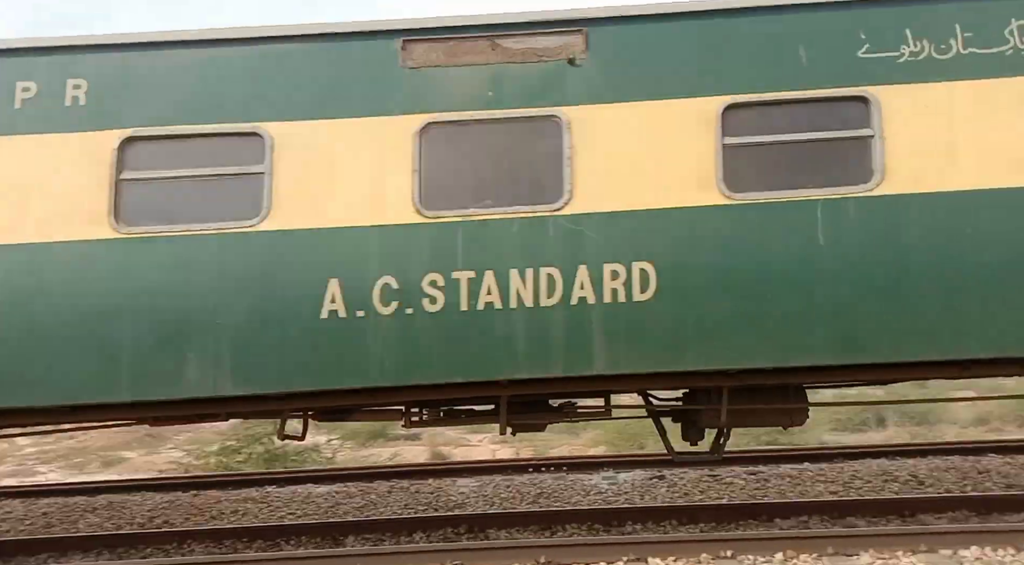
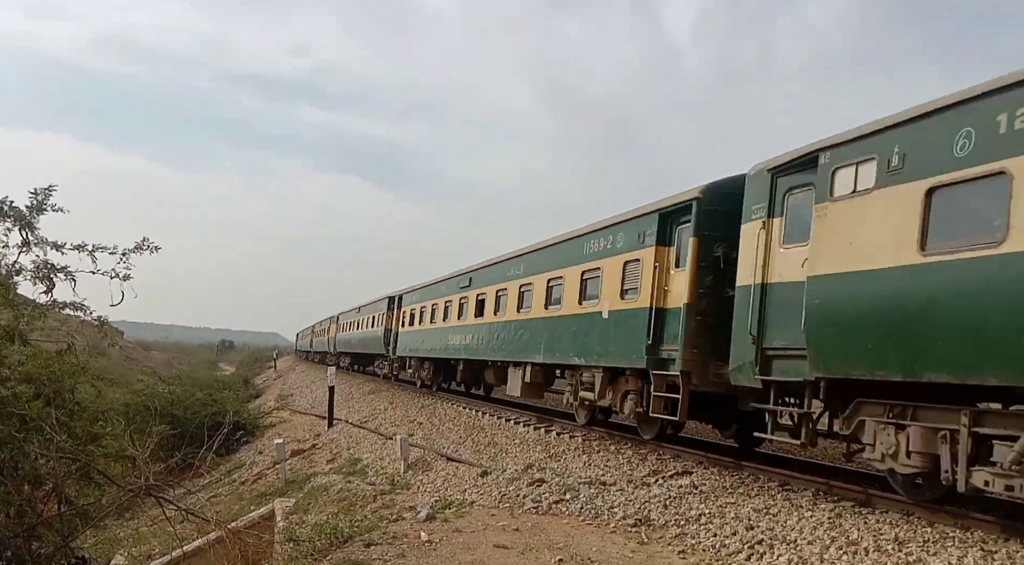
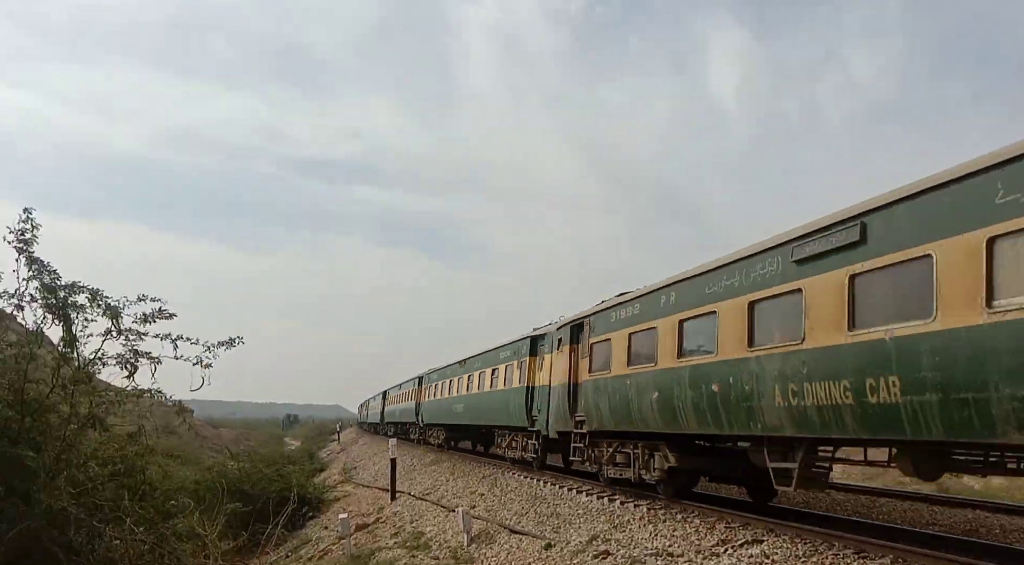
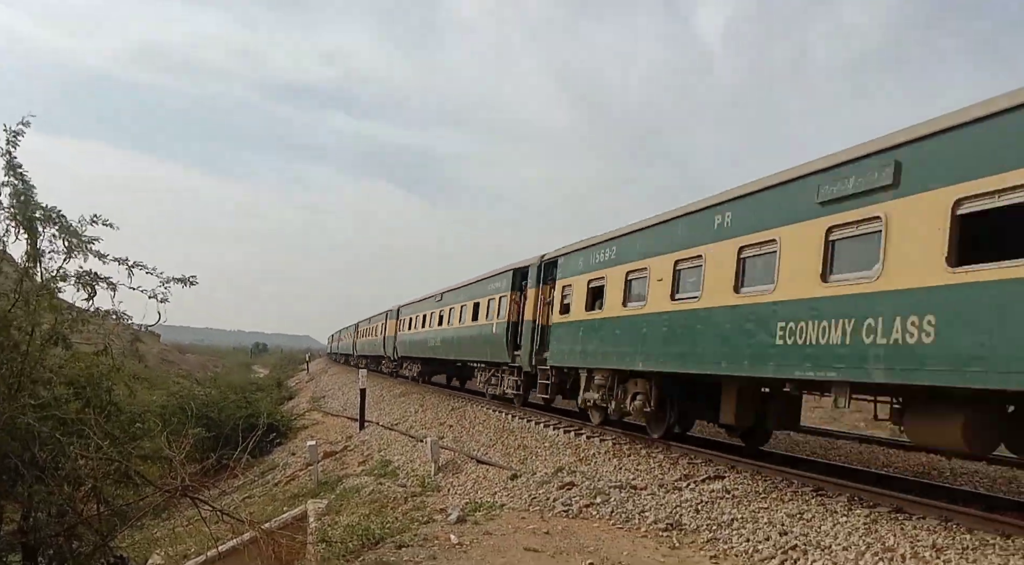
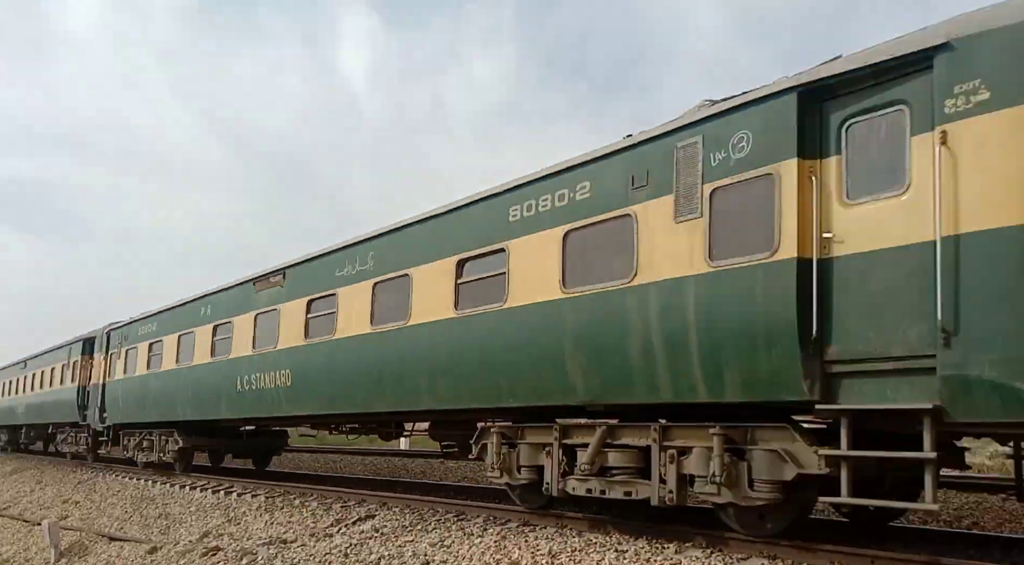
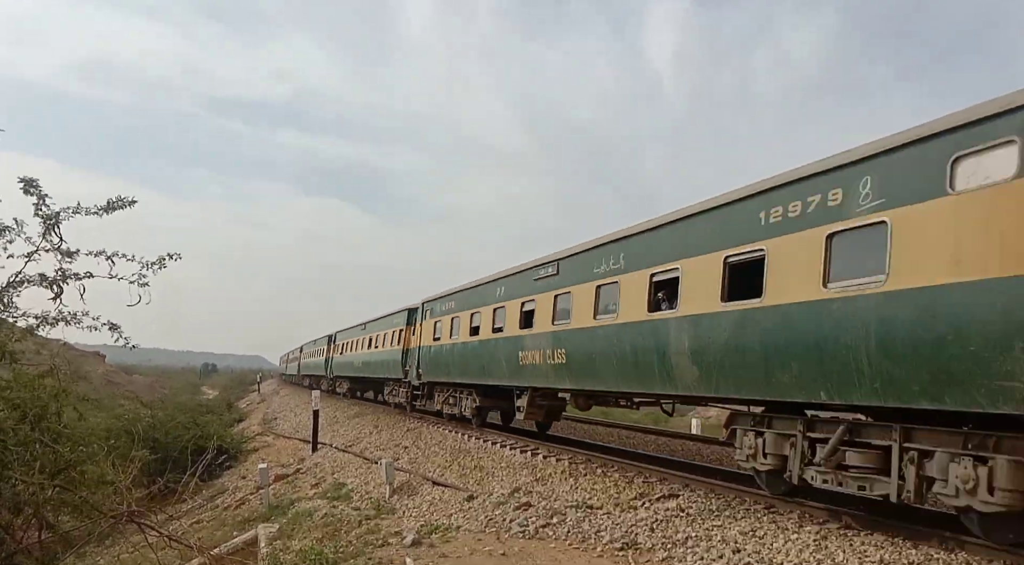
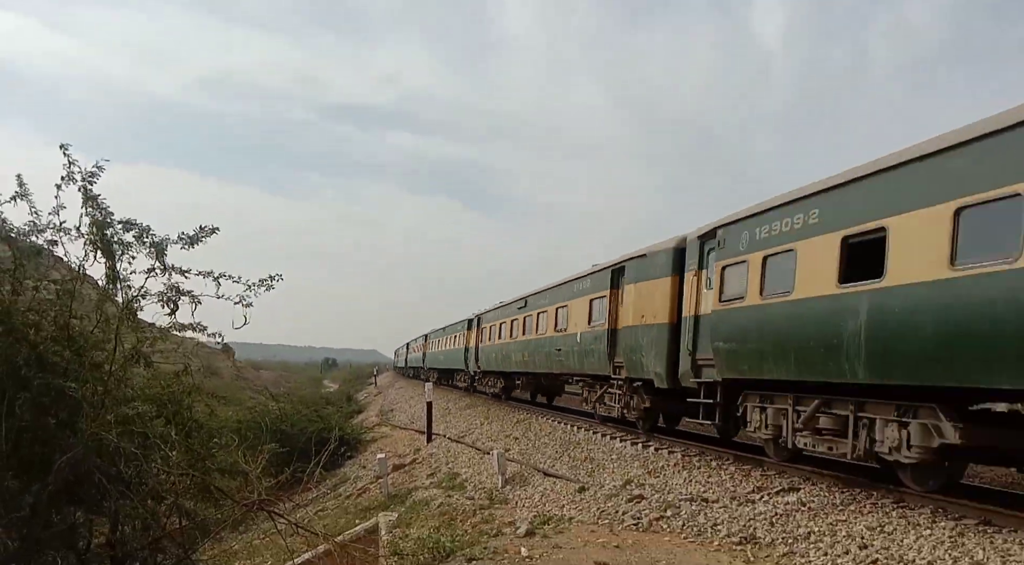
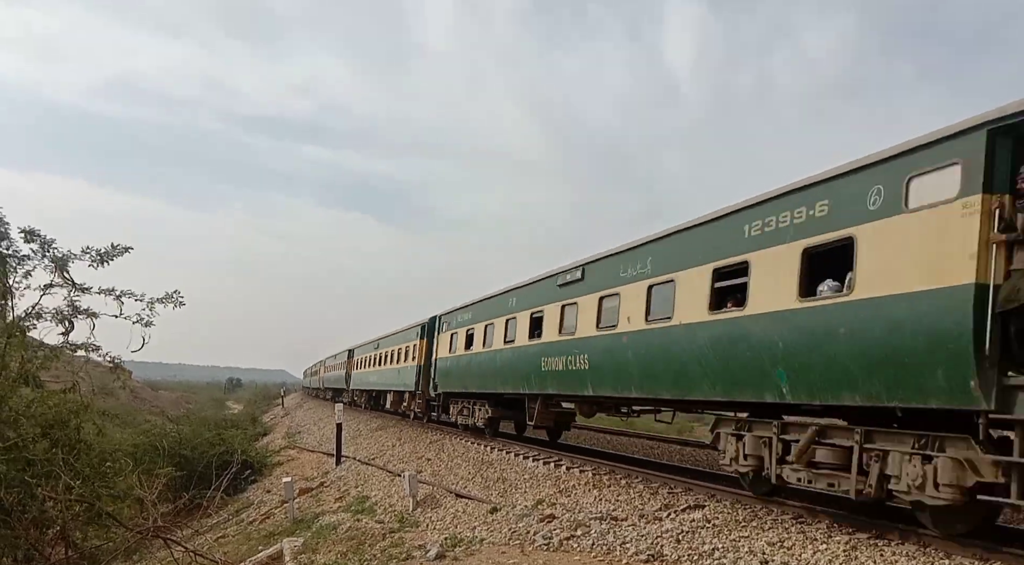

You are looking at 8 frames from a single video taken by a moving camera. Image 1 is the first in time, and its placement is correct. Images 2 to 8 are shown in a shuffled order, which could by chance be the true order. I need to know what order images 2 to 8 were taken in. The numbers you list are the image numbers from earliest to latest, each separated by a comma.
5, 3, 7, 4, 2, 8, 6
